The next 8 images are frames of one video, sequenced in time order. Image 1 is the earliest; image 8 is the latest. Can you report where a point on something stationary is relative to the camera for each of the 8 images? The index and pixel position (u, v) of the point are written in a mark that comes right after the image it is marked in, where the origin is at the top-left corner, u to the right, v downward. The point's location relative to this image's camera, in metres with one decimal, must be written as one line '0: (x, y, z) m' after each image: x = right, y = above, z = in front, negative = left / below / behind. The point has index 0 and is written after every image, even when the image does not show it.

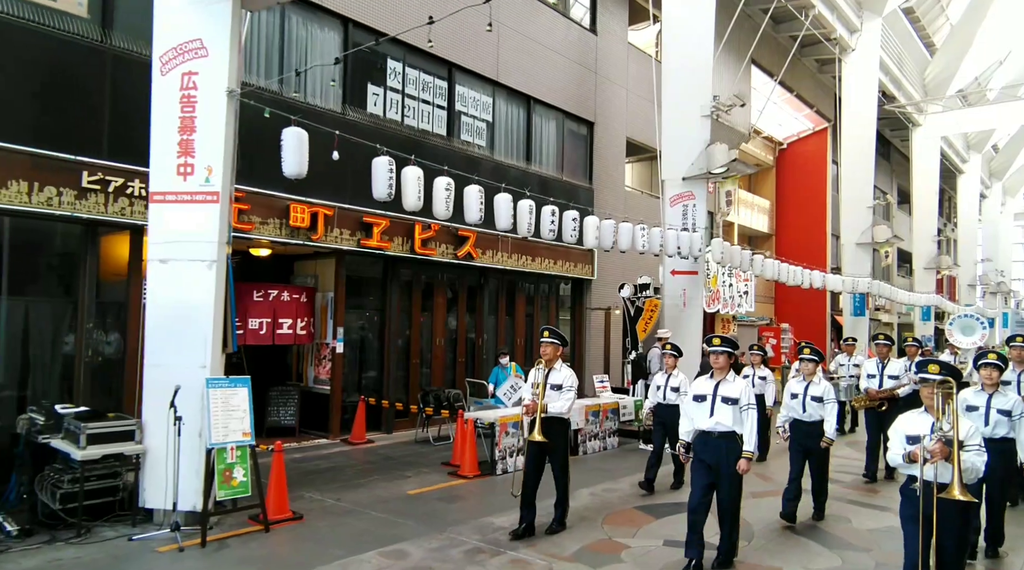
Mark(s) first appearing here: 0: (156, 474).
0: (-3.1, -1.7, +6.7) m
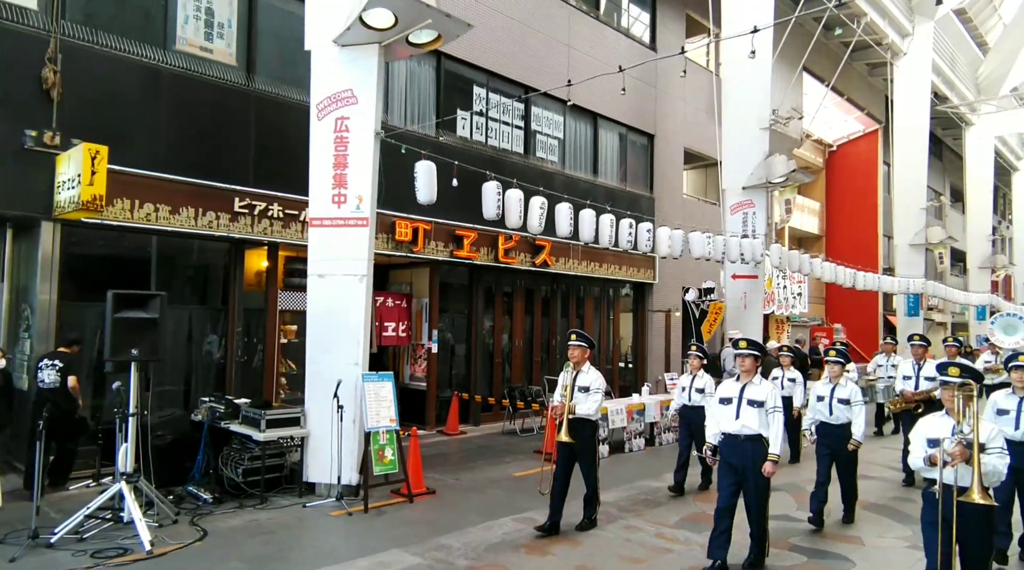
0: (-2.0, -1.8, +8.0) m
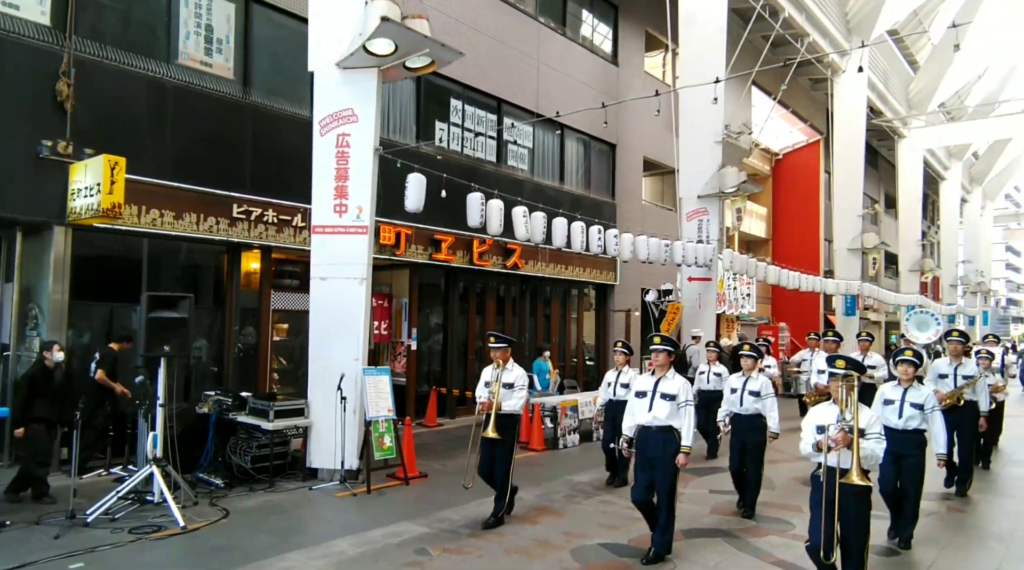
0: (-2.1, -1.8, +8.7) m
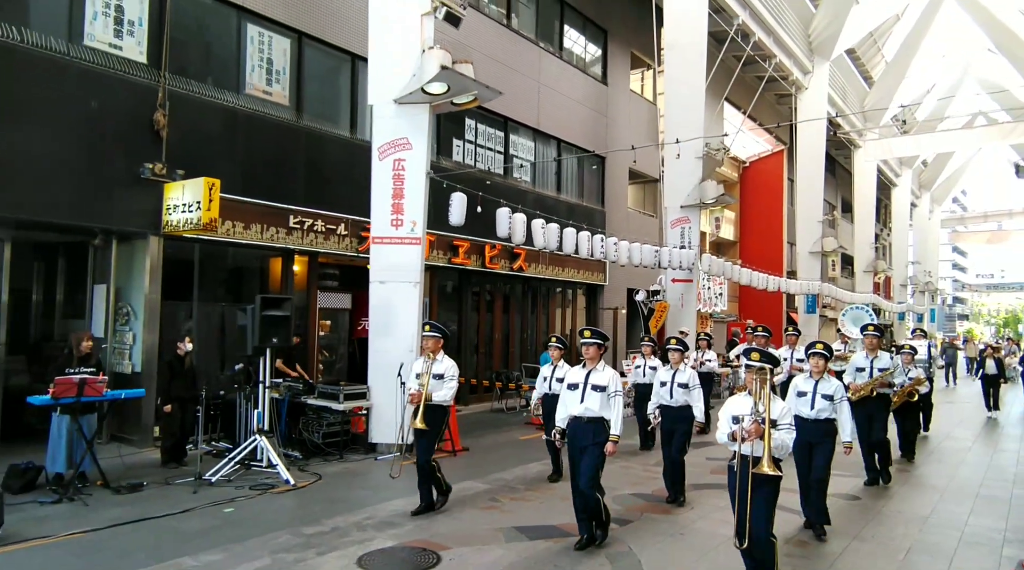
0: (-1.7, -1.8, +10.3) m
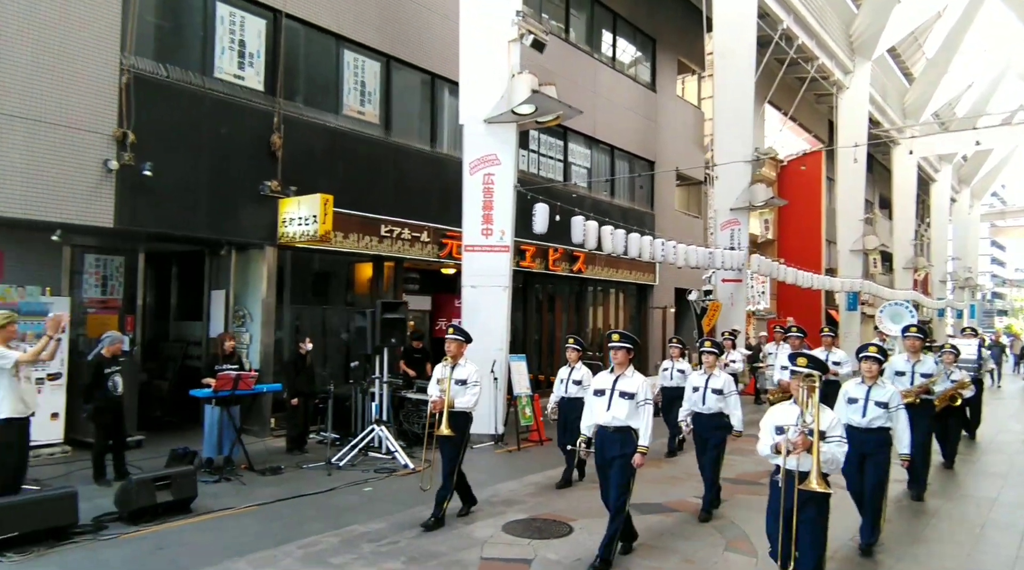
0: (-0.5, -1.9, +11.3) m
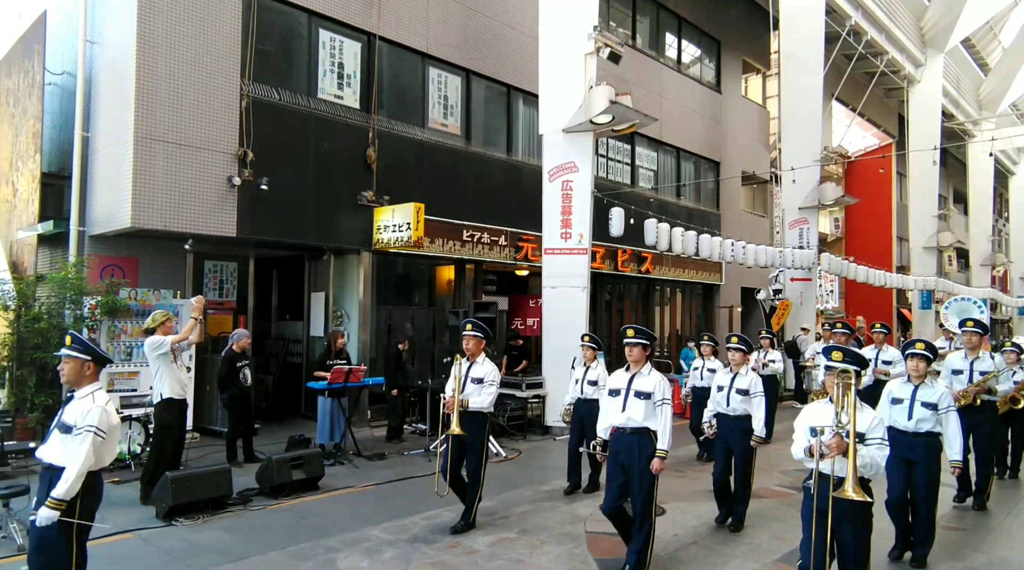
0: (+0.8, -1.9, +12.1) m
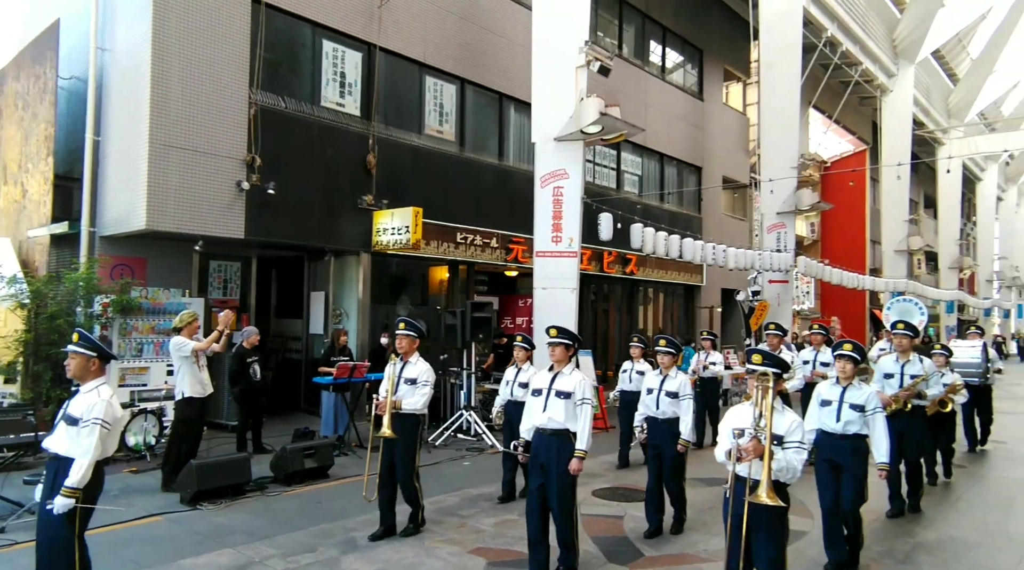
0: (+0.6, -1.9, +12.6) m
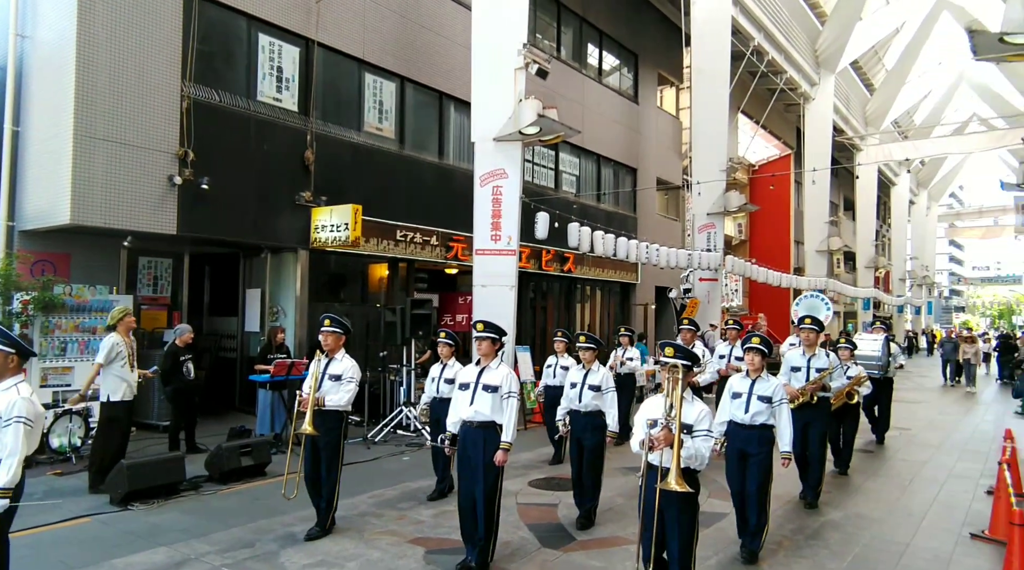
0: (-0.4, -1.9, +12.8) m
